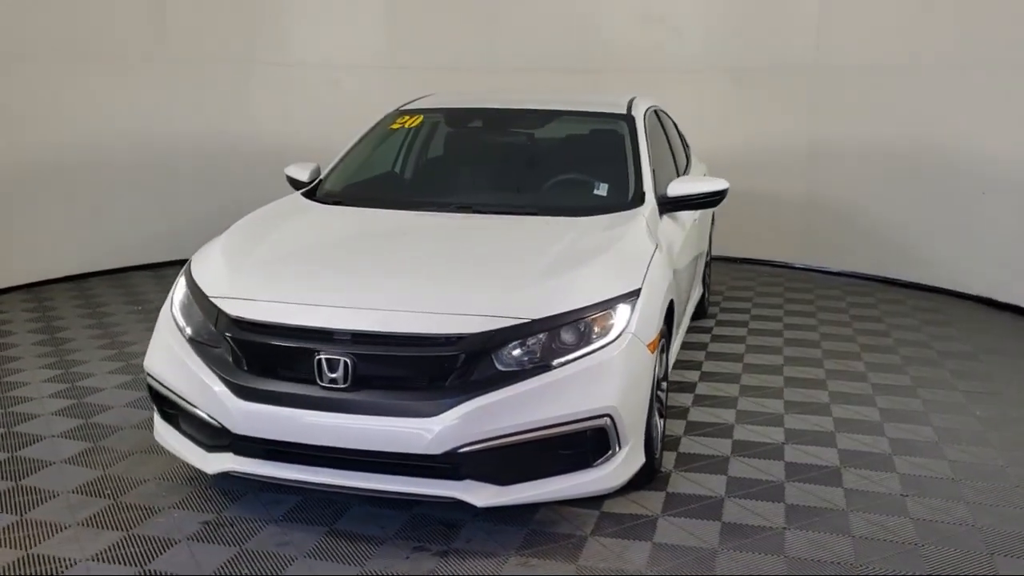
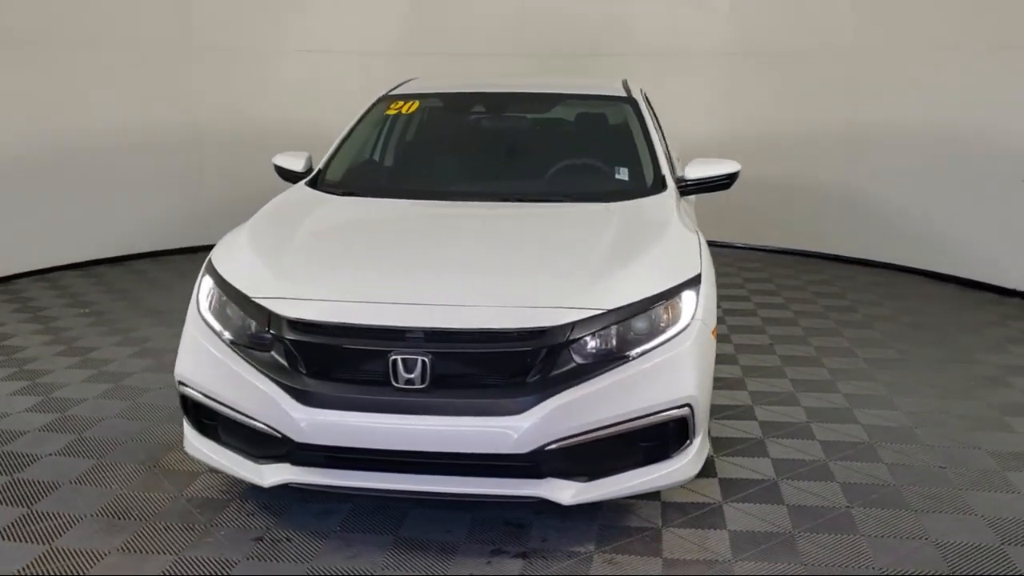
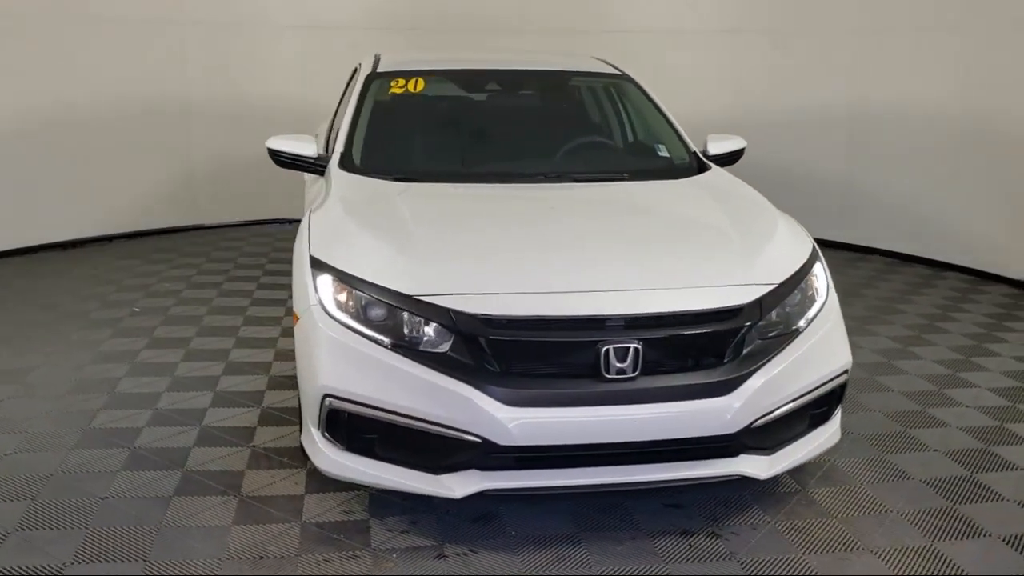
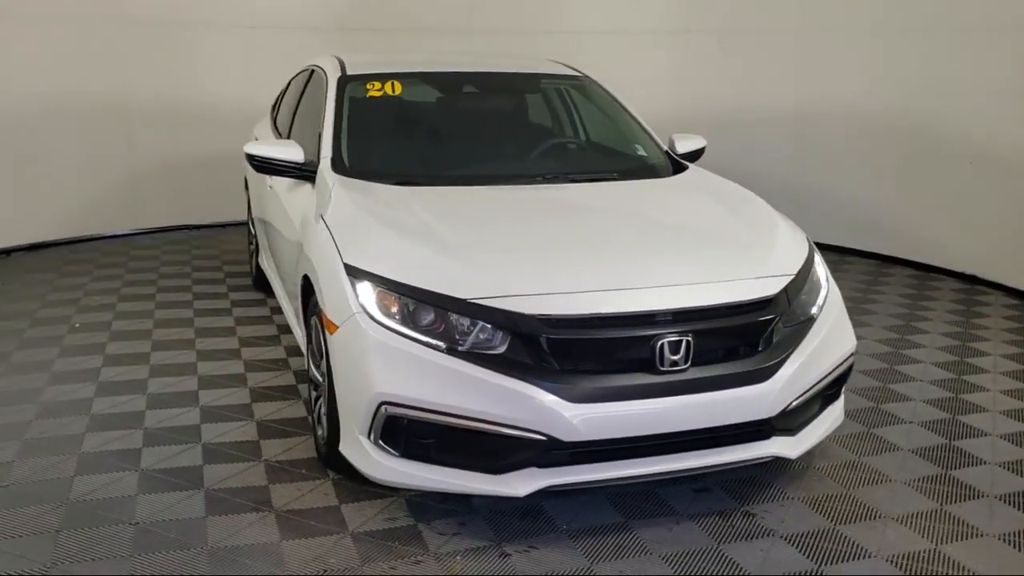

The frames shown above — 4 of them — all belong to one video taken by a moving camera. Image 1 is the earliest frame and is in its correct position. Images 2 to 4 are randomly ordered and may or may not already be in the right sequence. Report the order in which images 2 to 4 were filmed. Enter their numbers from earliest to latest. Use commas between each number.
2, 3, 4
